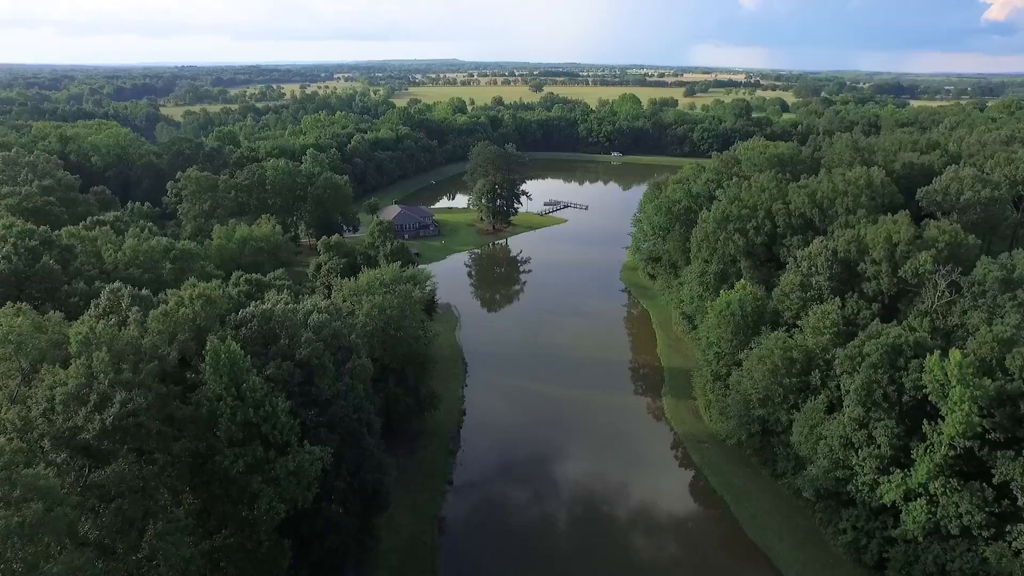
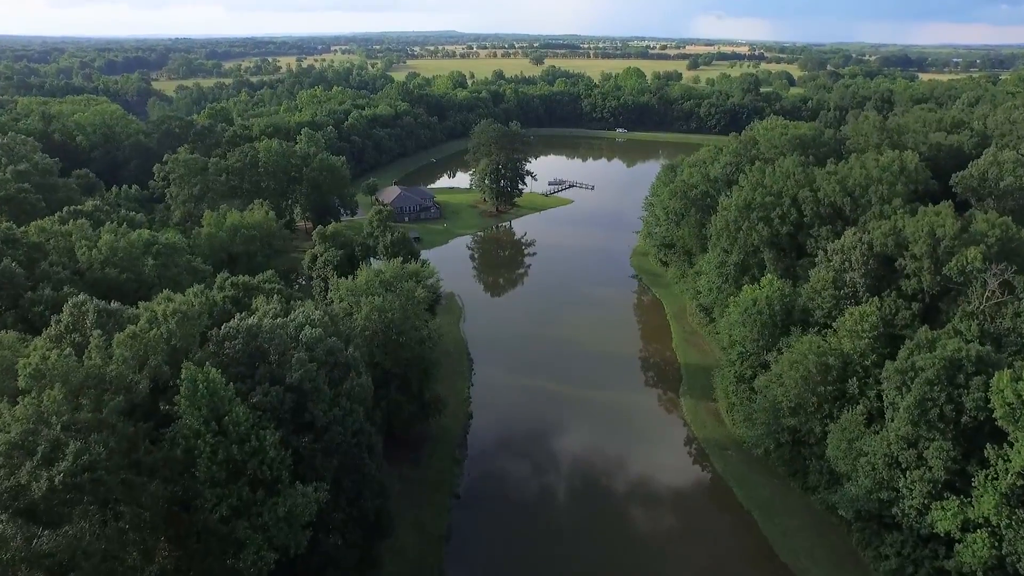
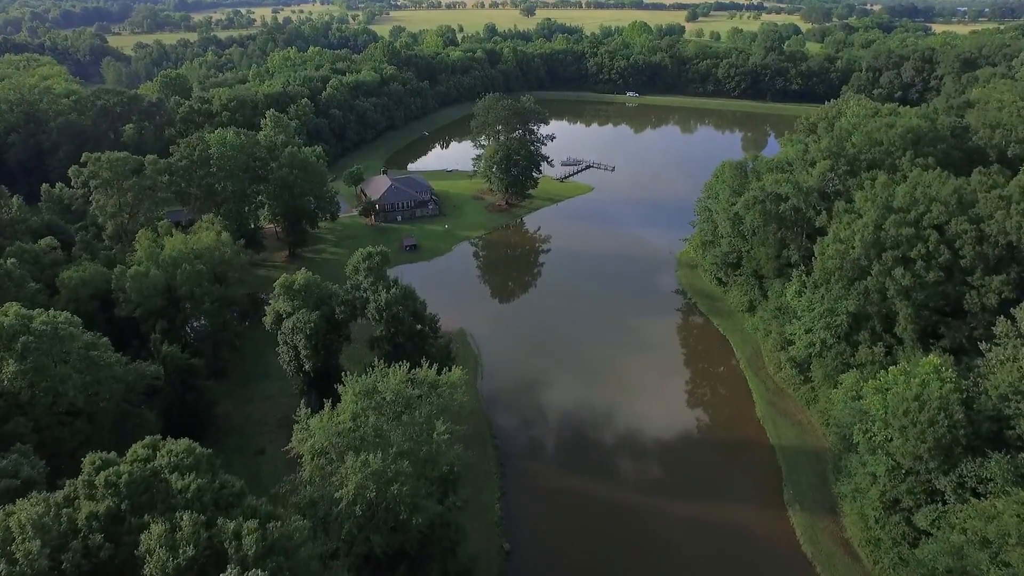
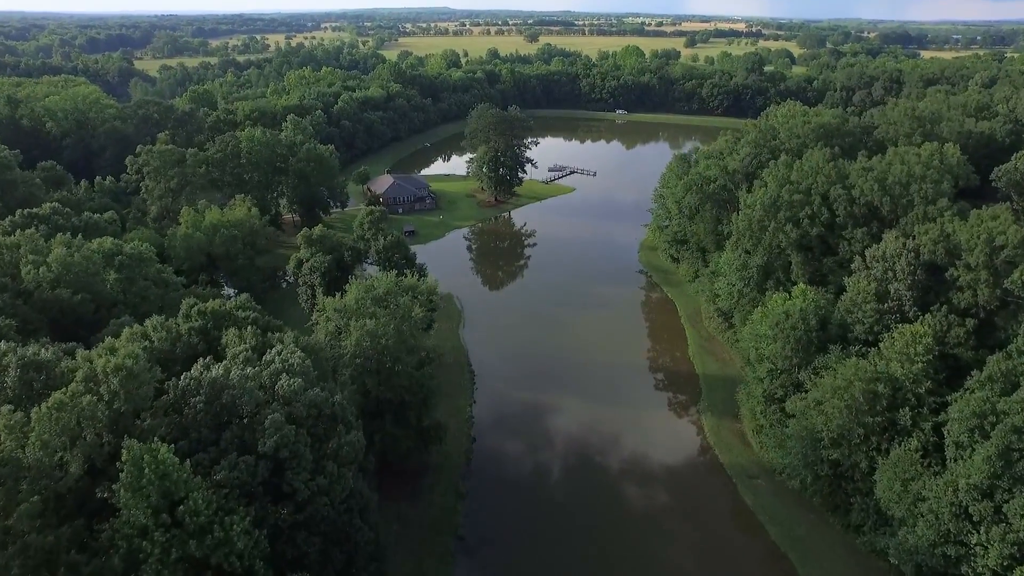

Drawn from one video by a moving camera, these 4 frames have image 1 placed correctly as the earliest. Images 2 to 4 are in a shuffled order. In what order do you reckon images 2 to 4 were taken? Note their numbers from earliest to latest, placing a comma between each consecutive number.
2, 4, 3
